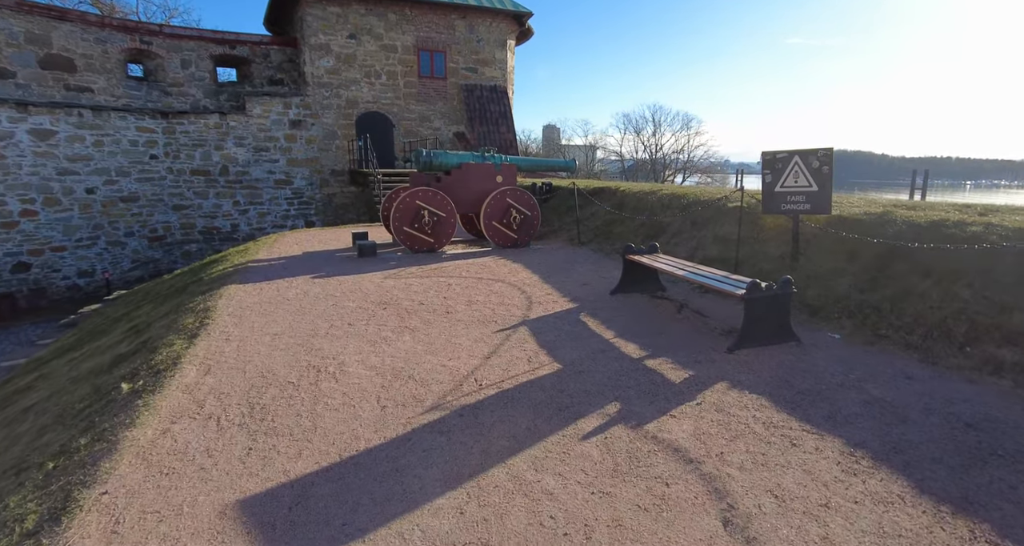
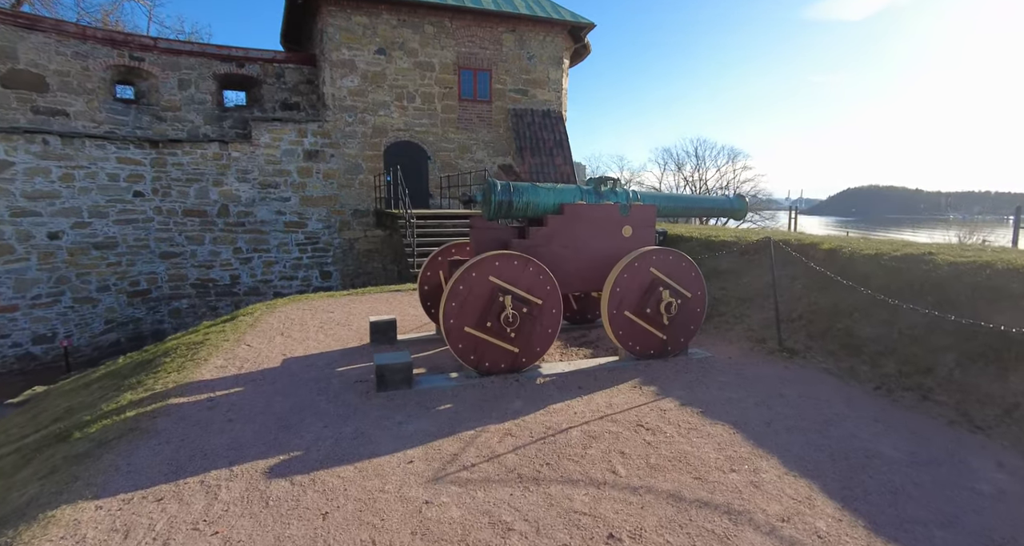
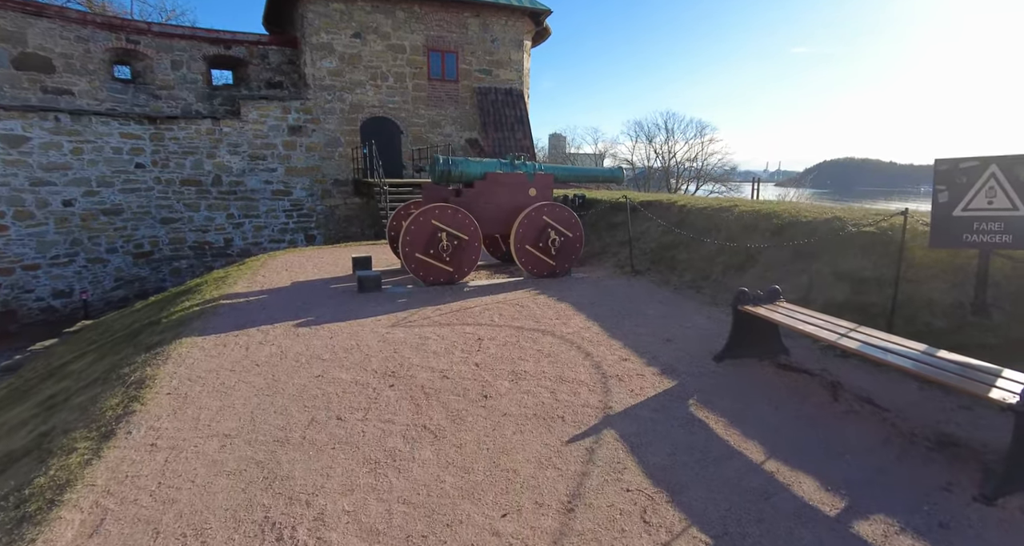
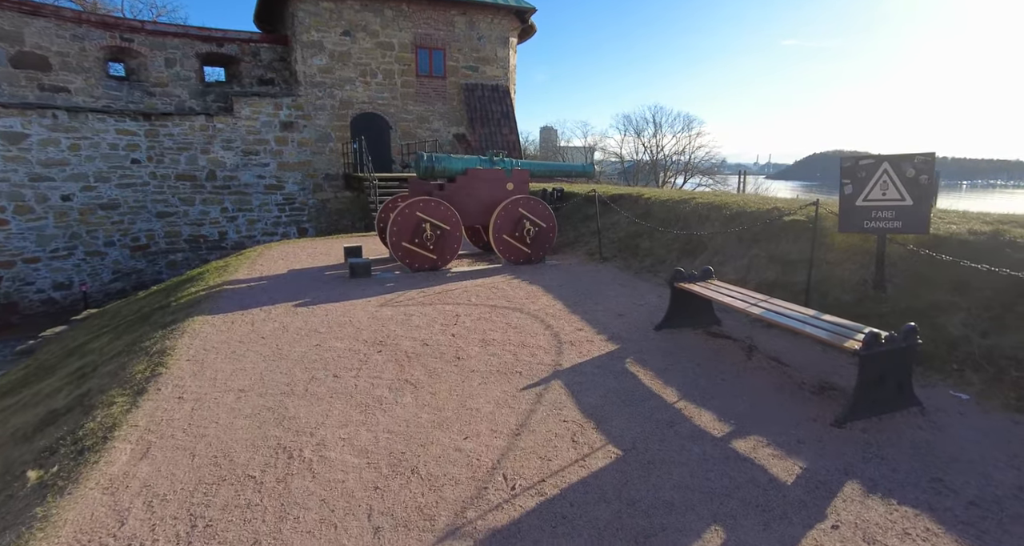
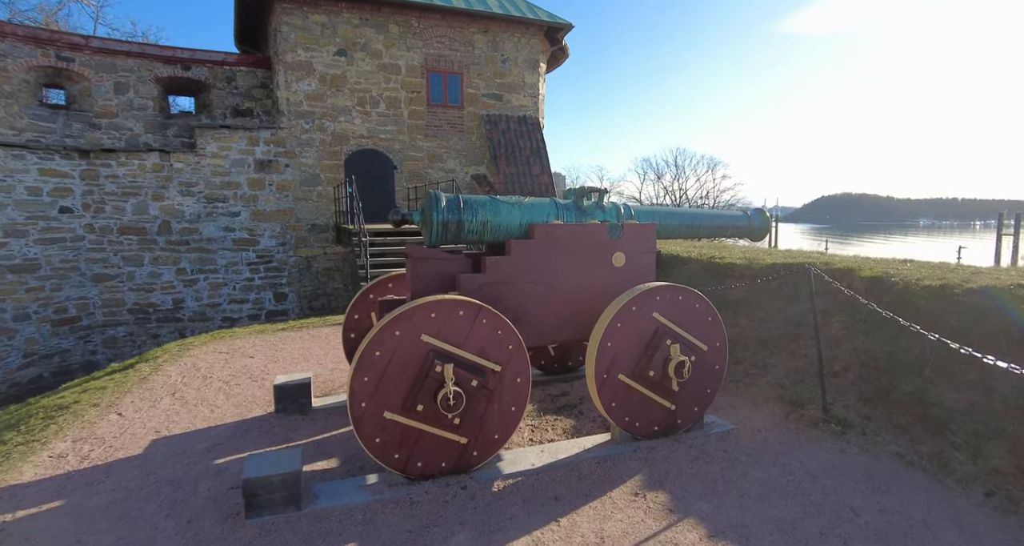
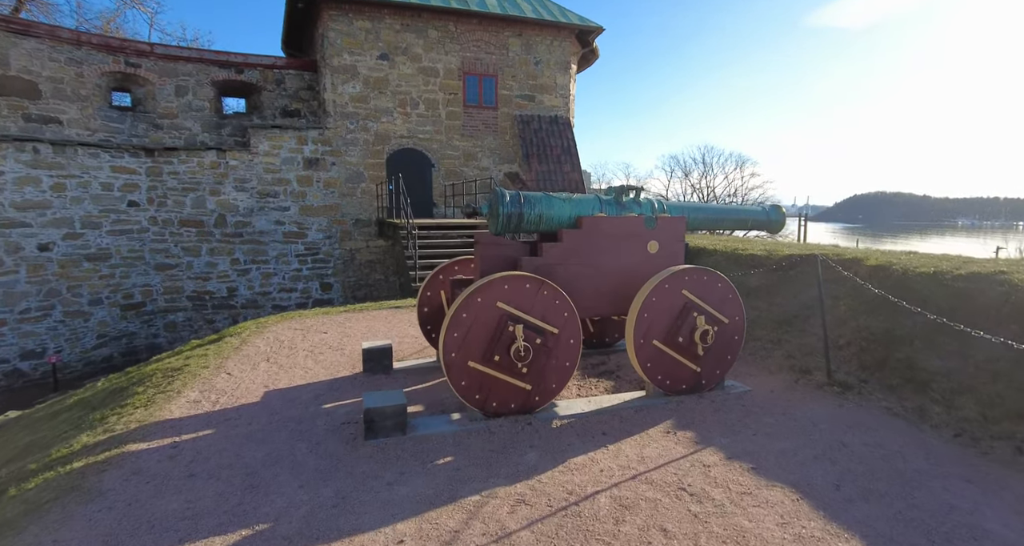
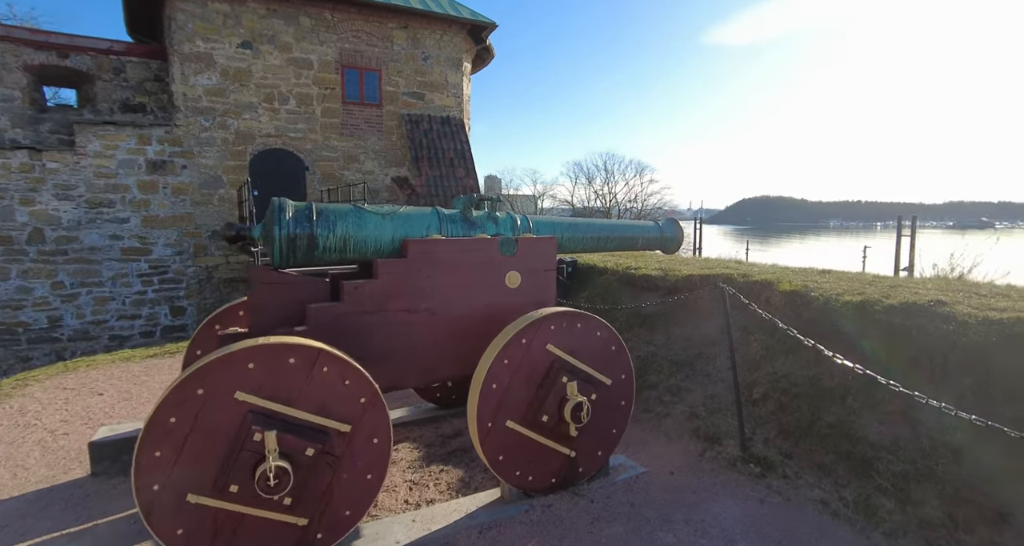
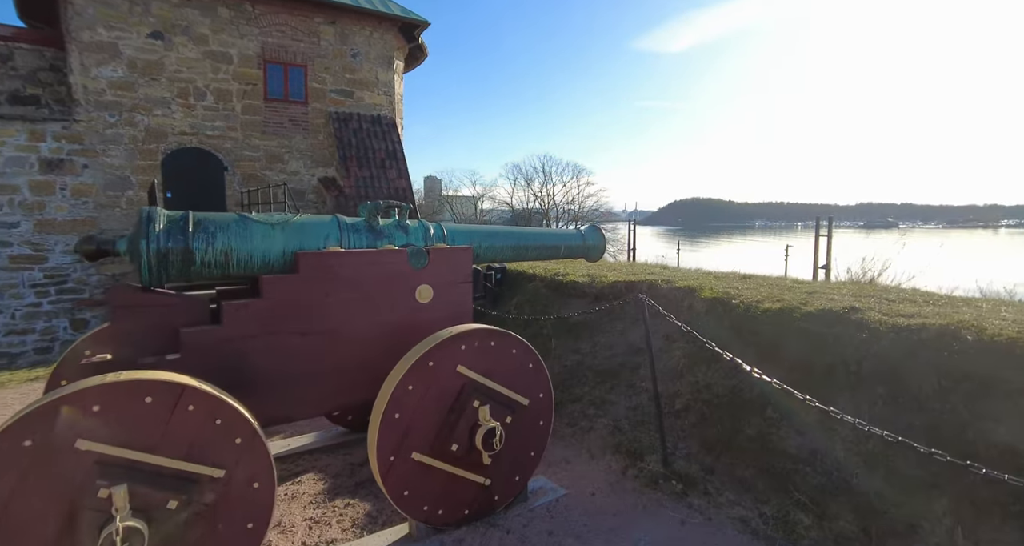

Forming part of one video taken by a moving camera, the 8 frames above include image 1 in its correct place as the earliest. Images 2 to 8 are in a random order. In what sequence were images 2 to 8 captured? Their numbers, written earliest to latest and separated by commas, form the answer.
4, 3, 2, 6, 5, 7, 8
